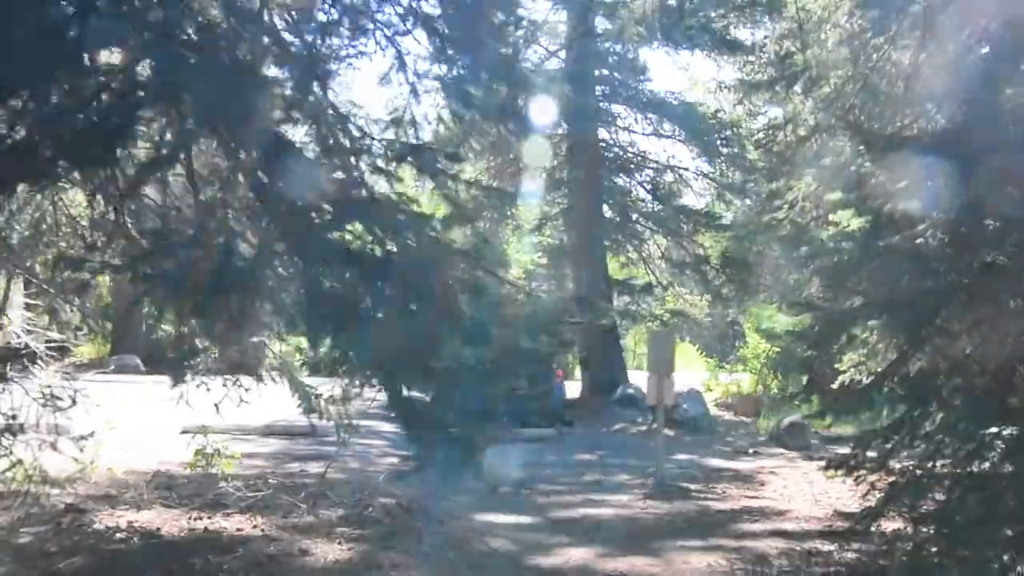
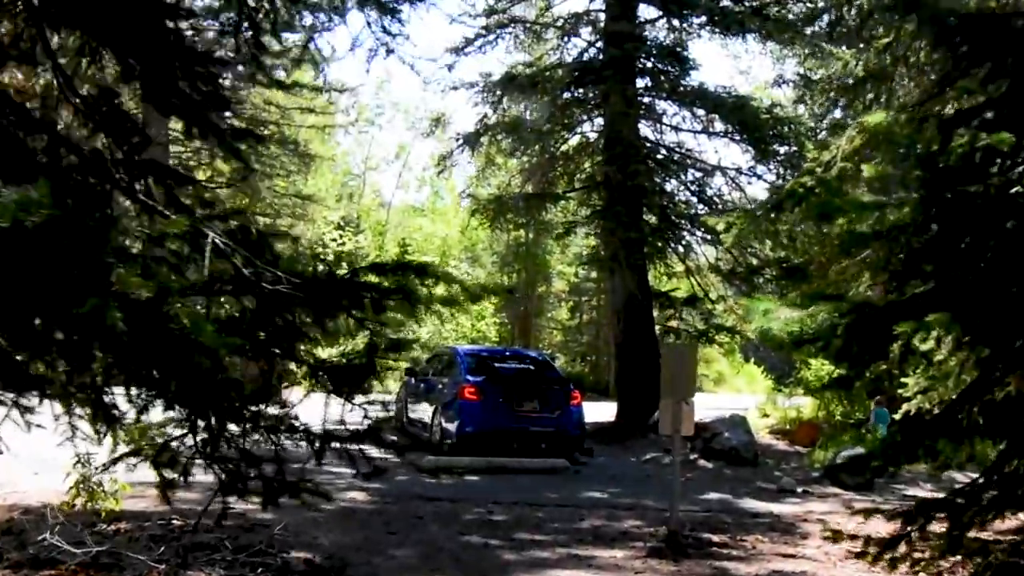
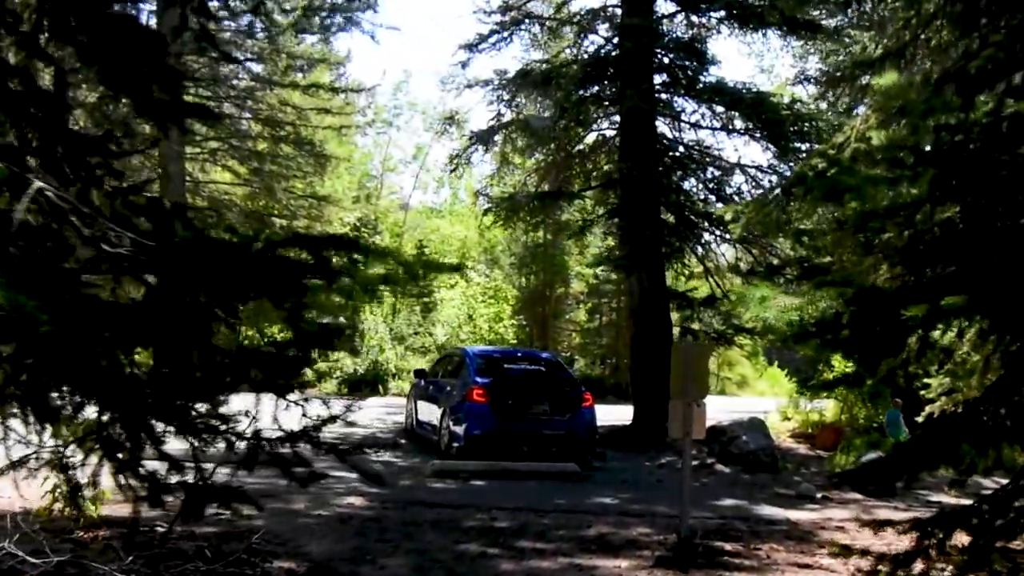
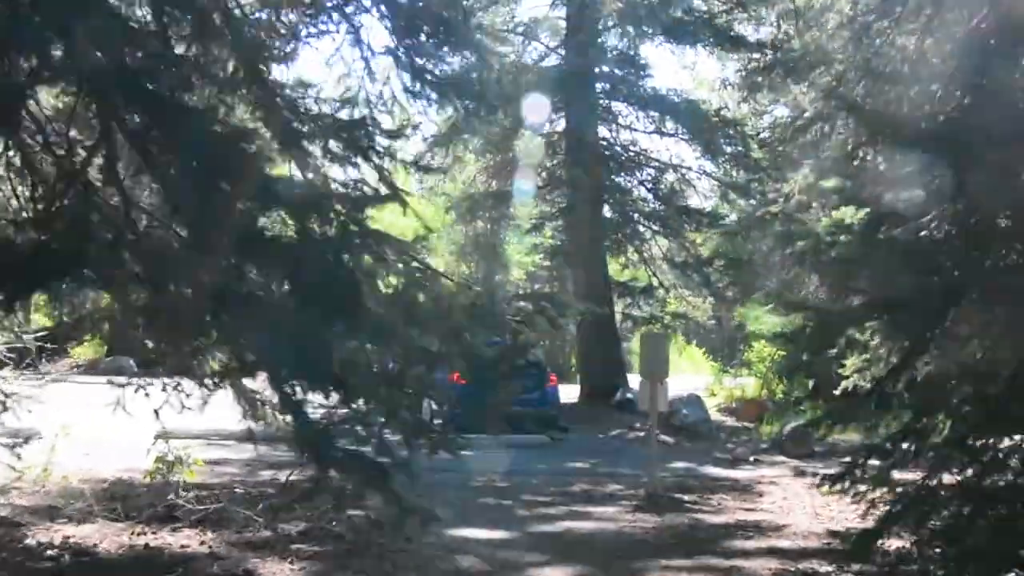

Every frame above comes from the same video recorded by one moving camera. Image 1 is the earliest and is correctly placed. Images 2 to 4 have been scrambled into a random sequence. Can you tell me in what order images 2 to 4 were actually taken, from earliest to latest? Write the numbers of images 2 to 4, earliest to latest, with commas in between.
4, 2, 3
